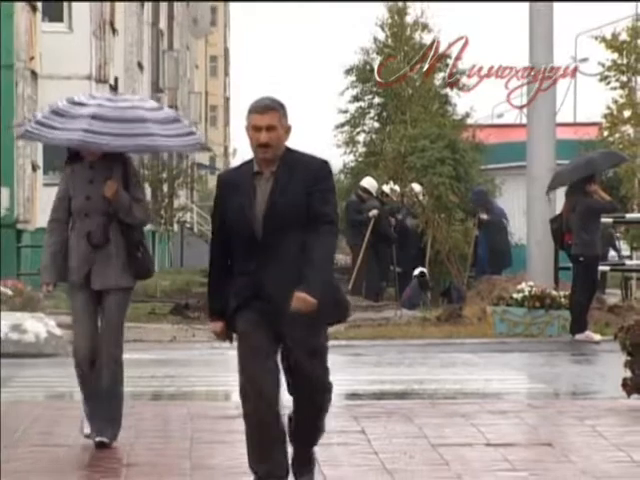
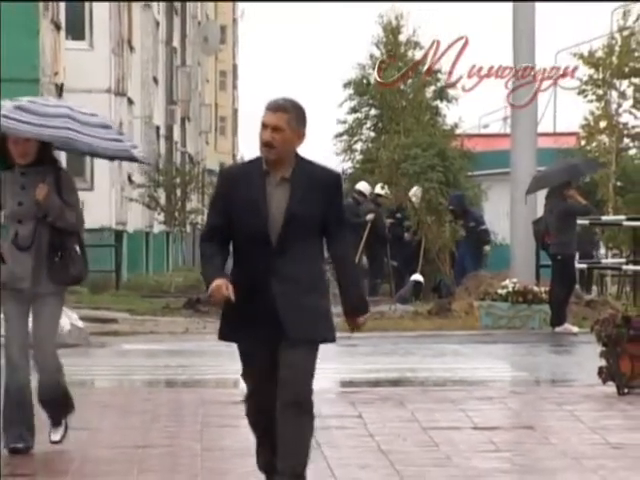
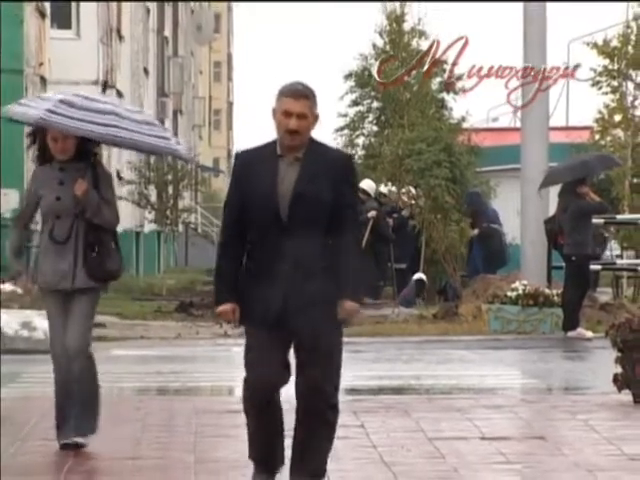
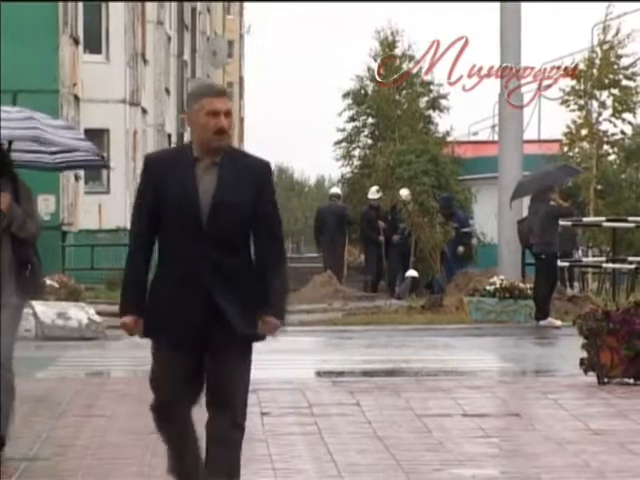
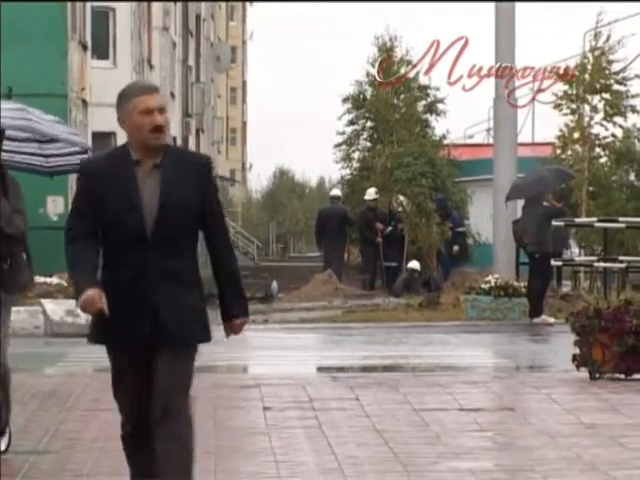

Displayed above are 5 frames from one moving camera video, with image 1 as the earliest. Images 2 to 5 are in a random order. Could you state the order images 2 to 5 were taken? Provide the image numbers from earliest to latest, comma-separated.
3, 2, 4, 5
